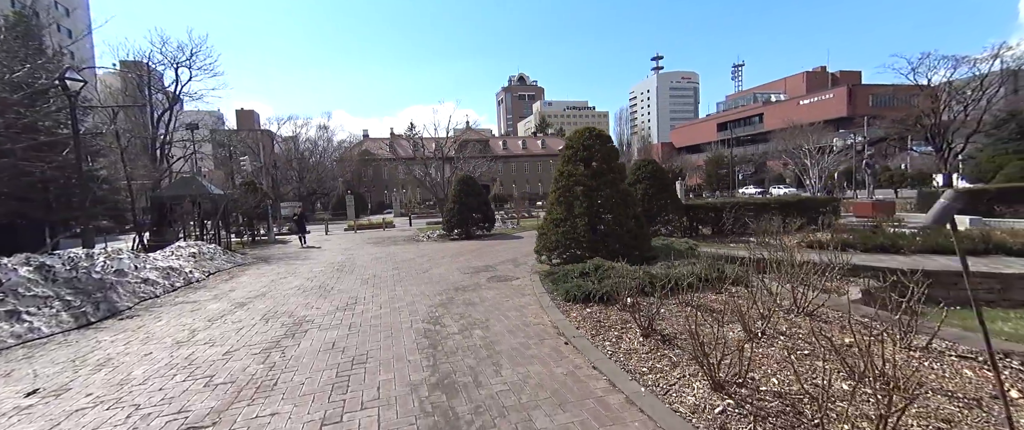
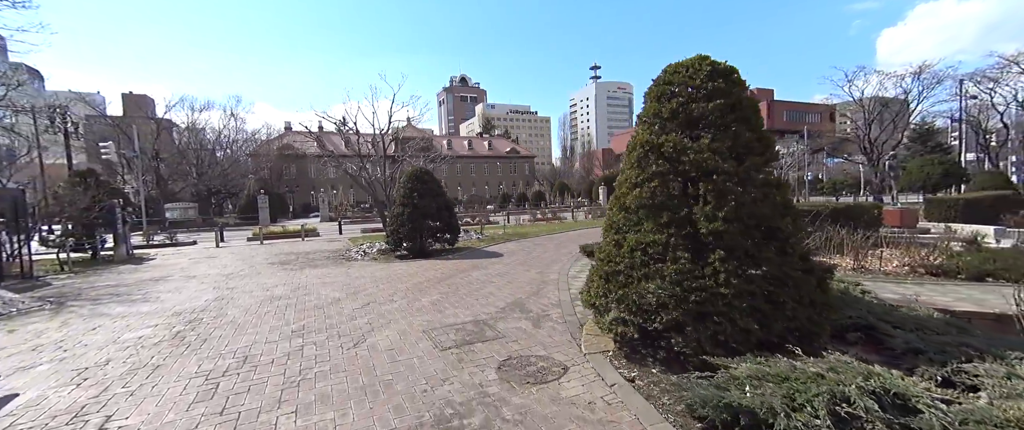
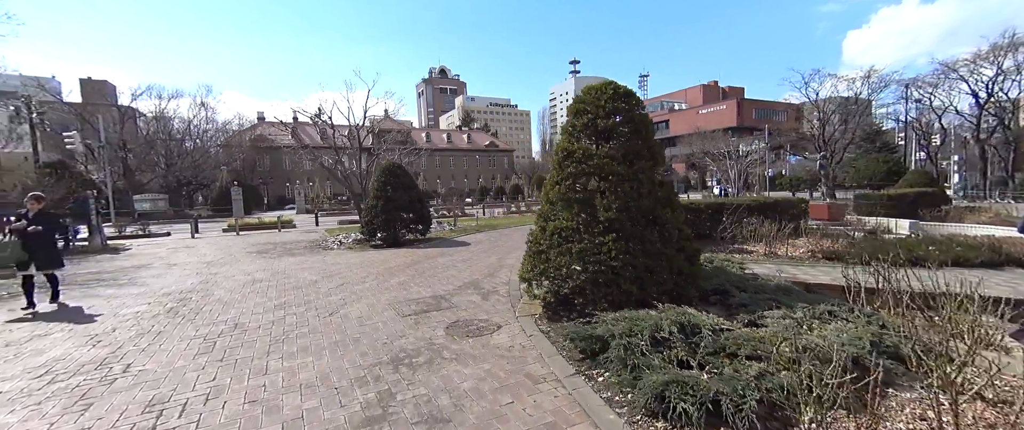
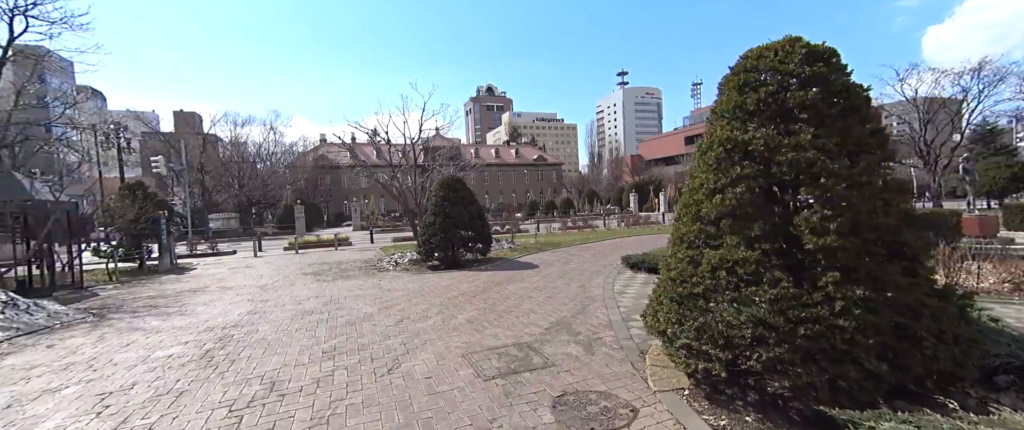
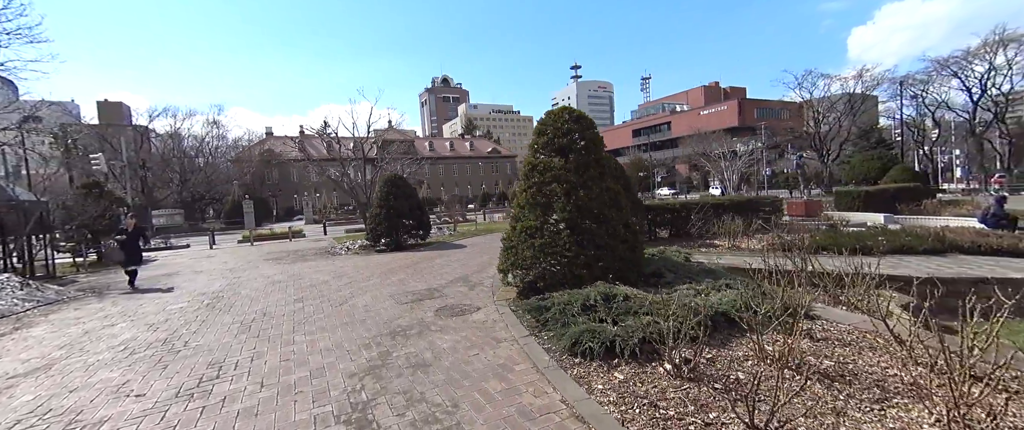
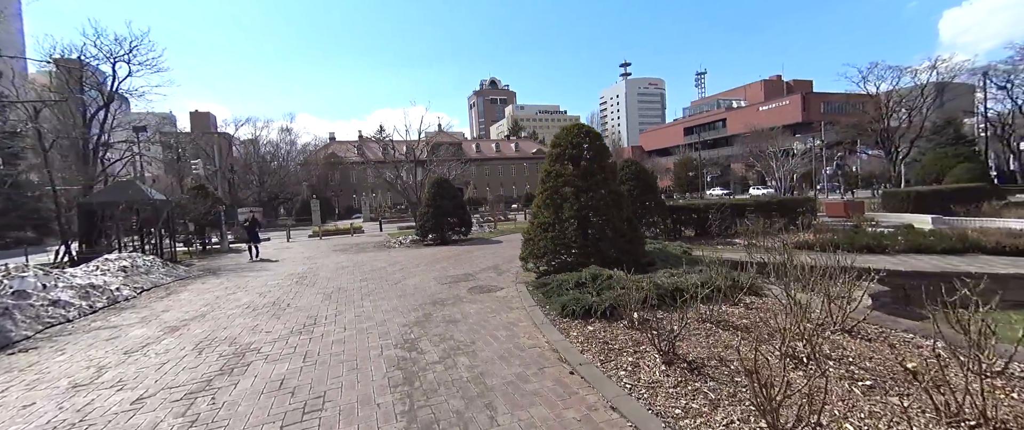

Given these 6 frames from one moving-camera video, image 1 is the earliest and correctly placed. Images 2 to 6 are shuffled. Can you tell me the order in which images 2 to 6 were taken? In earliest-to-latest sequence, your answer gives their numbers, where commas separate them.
6, 5, 3, 2, 4
